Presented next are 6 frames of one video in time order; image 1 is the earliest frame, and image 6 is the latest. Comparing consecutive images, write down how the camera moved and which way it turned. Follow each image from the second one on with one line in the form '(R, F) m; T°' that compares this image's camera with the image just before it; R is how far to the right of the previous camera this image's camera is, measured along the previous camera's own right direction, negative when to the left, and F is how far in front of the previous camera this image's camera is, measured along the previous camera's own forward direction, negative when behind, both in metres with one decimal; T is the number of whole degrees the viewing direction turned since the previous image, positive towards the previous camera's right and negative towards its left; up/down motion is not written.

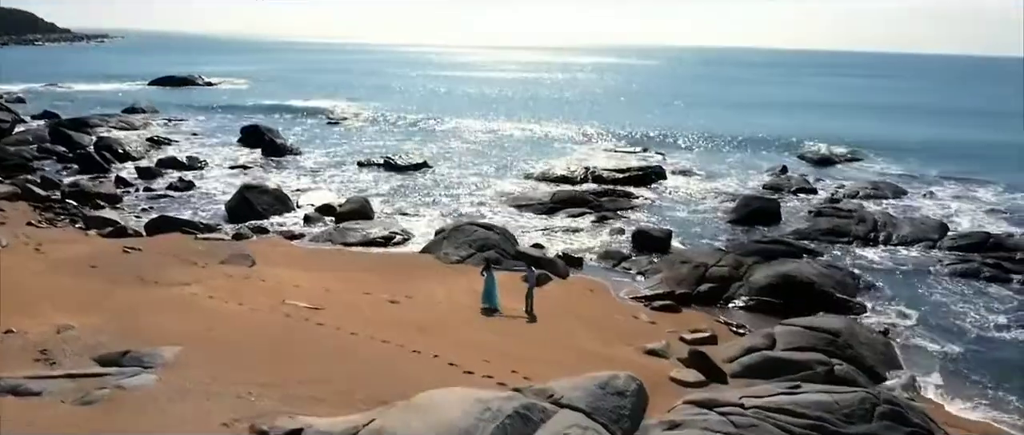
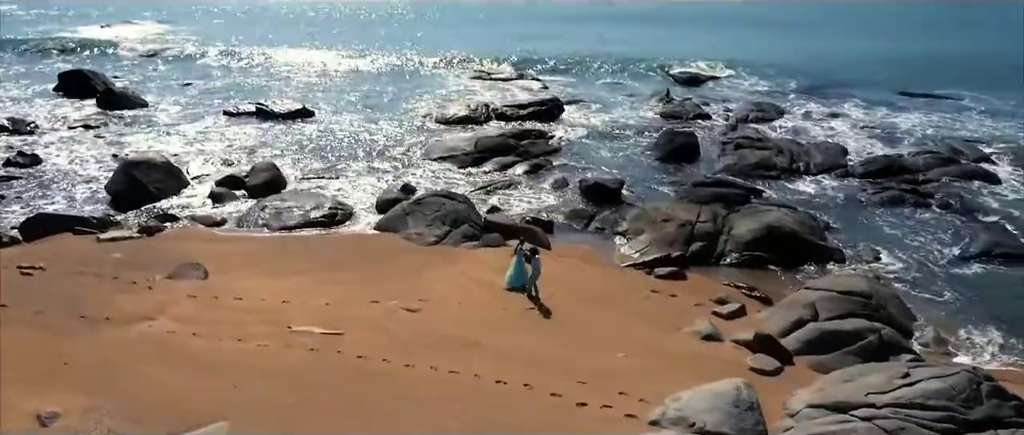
(-3.5, +1.9) m; +15°
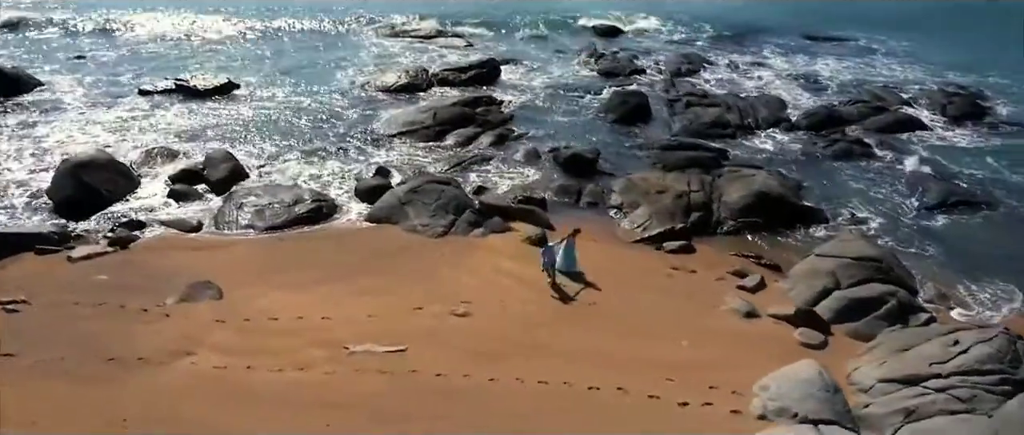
(-2.6, +0.5) m; +9°
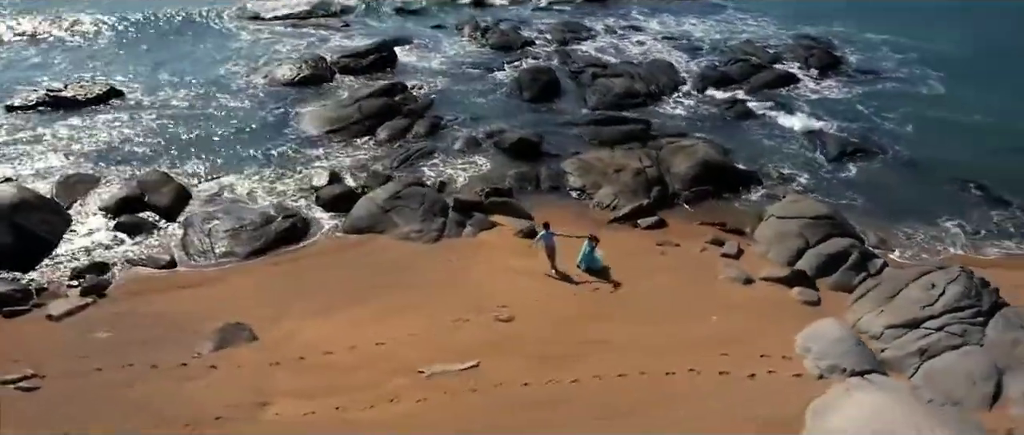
(-3.2, -0.1) m; +13°
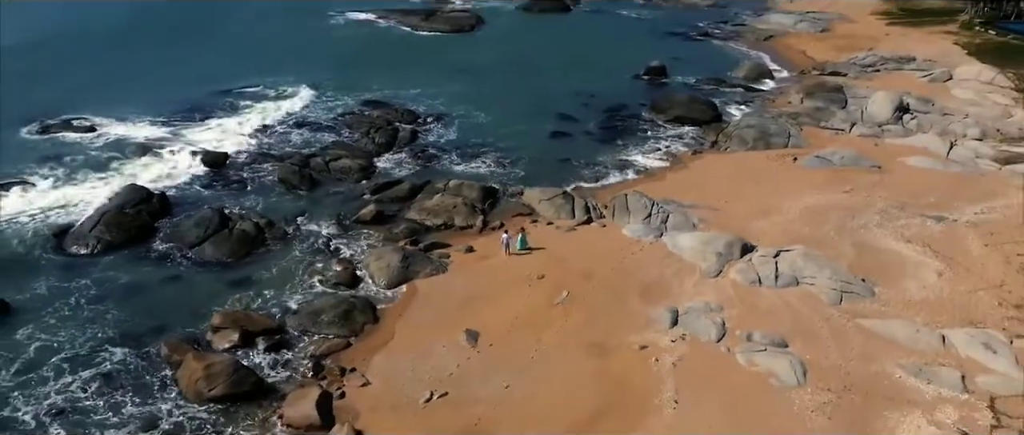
(-17.7, -4.5) m; +46°
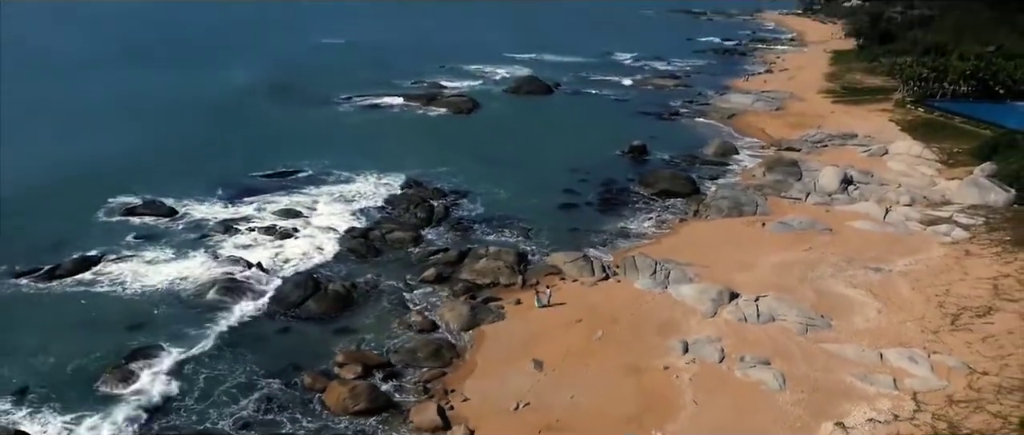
(-3.3, -7.5) m; +3°
